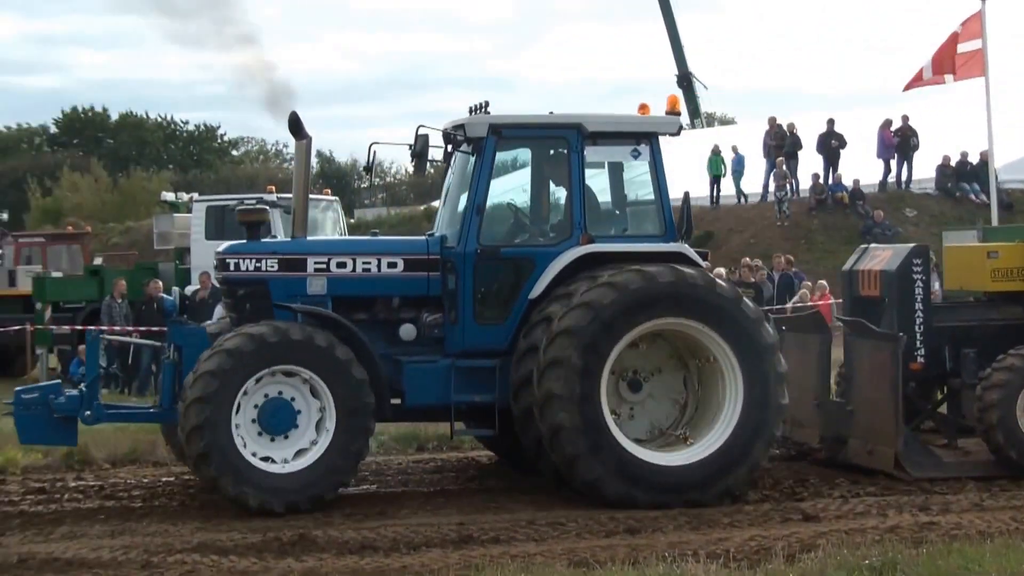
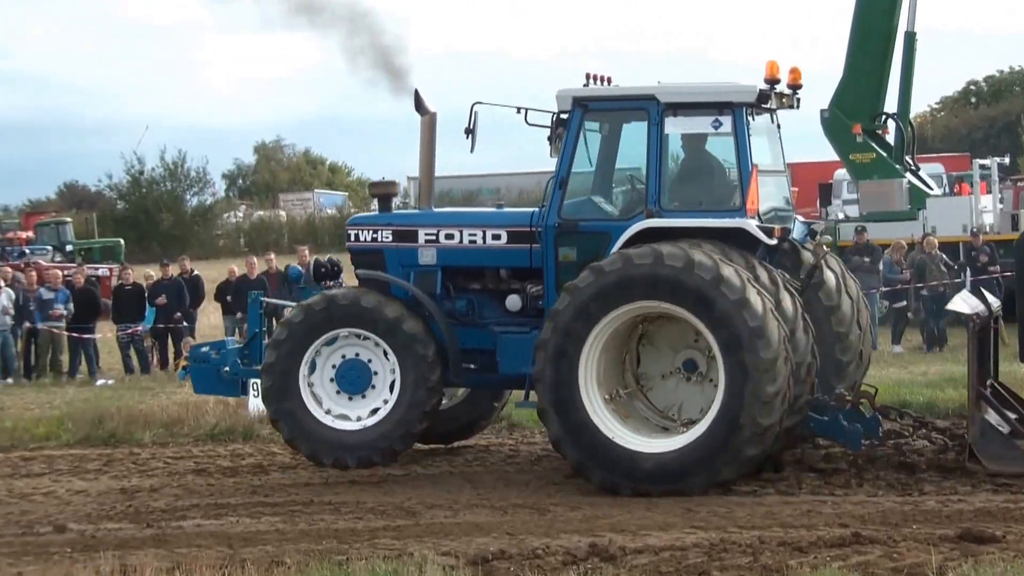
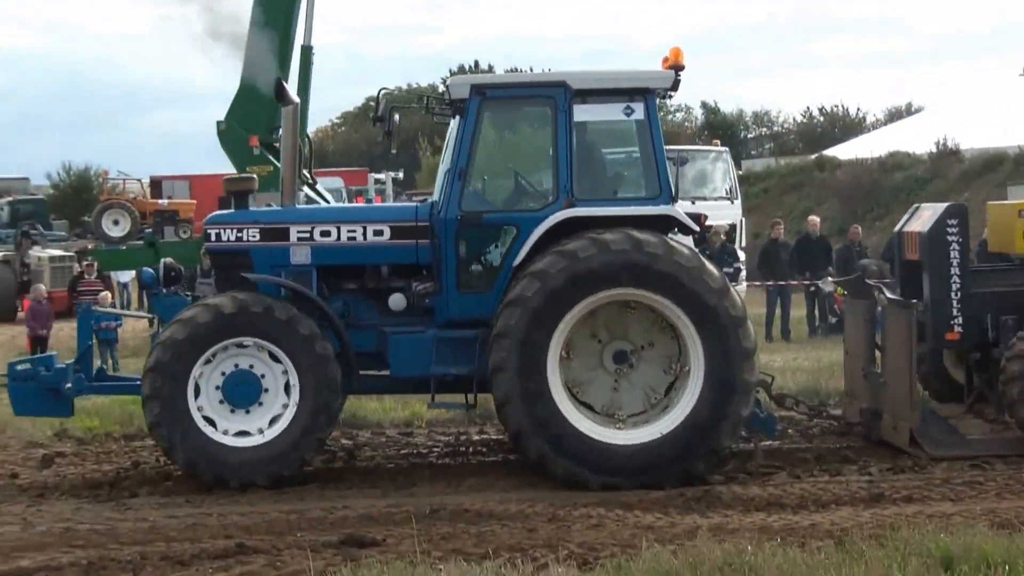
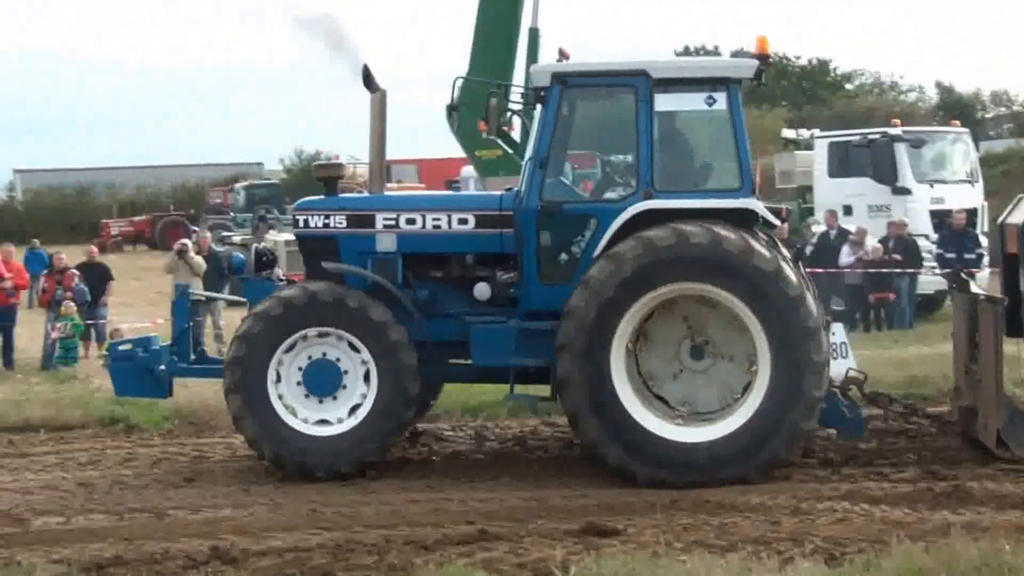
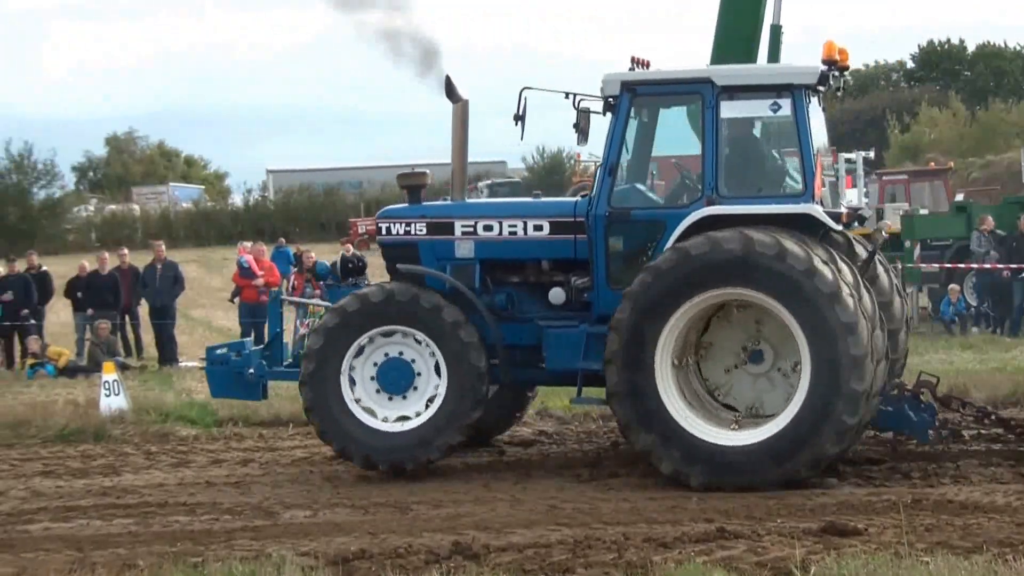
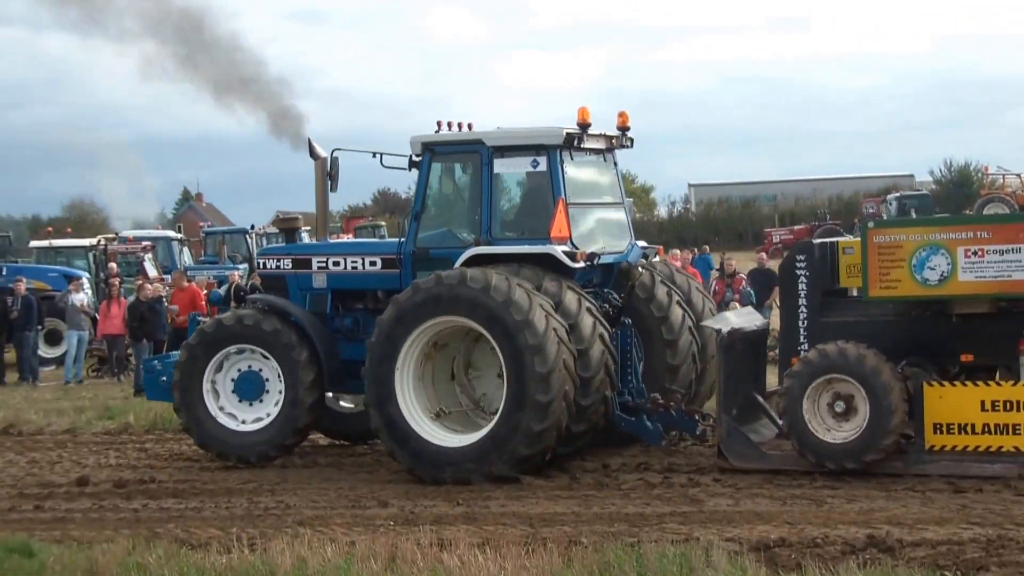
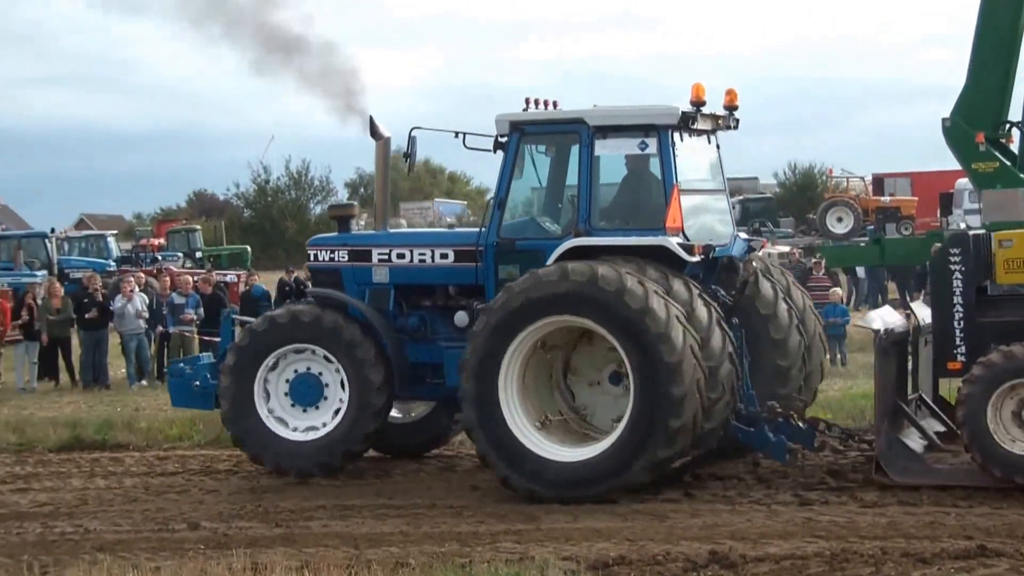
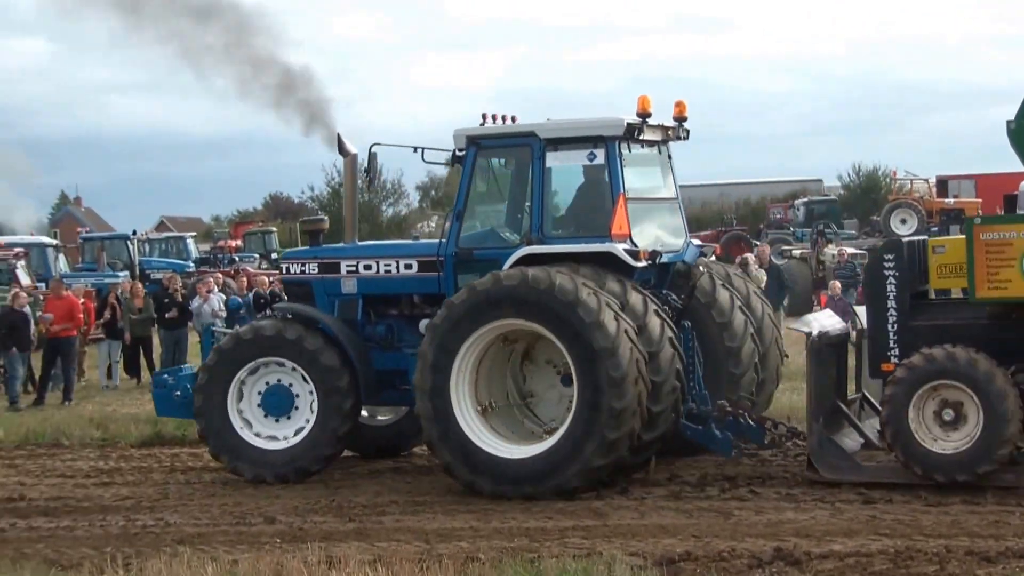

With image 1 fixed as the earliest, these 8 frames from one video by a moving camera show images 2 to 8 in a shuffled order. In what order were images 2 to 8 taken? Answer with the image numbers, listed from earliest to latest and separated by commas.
3, 4, 5, 2, 7, 8, 6
